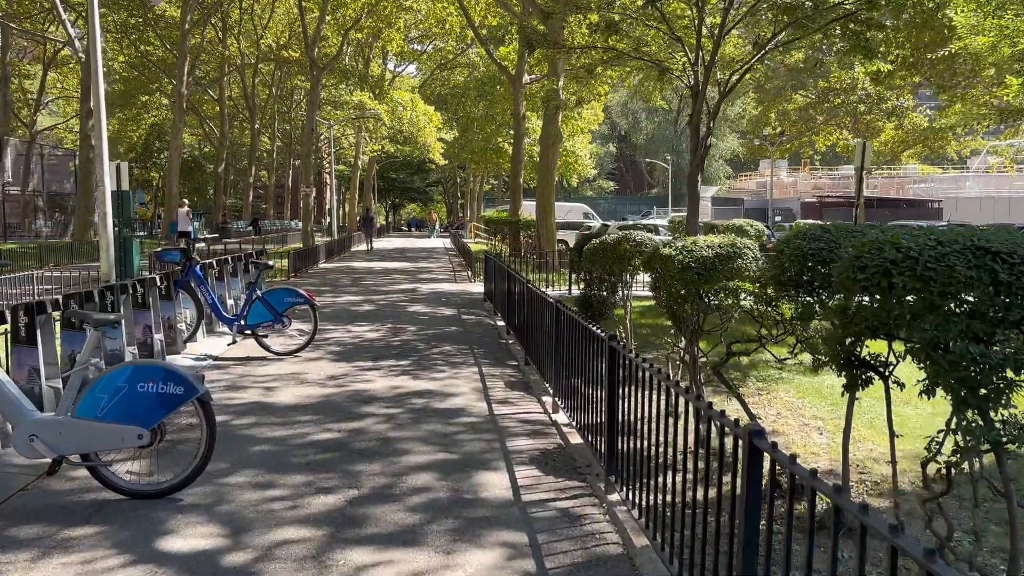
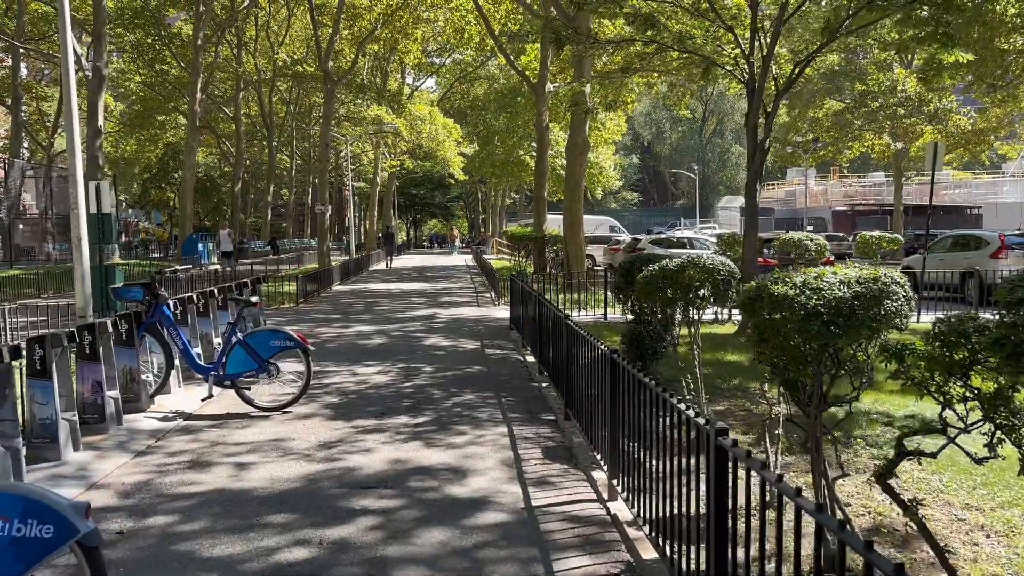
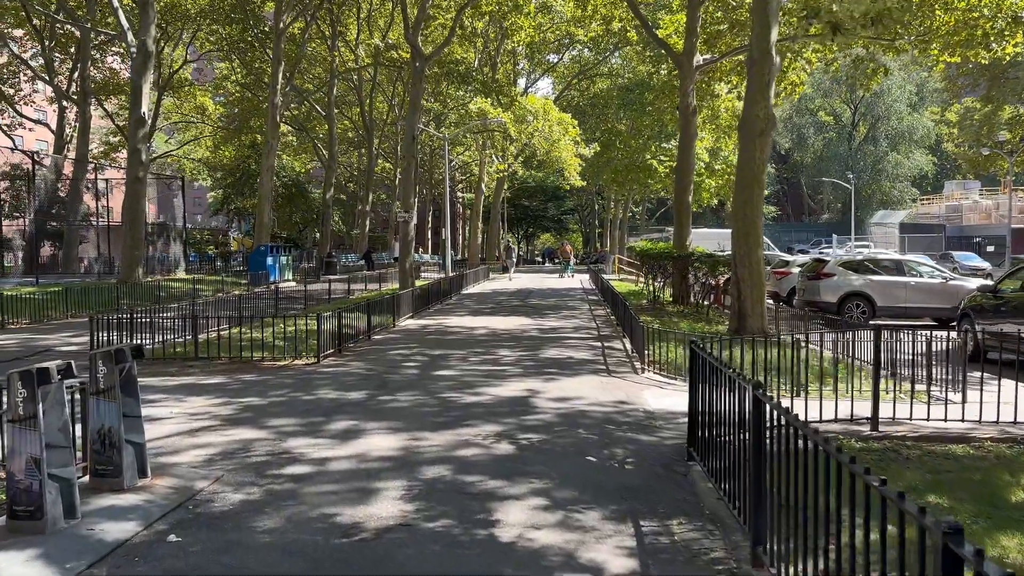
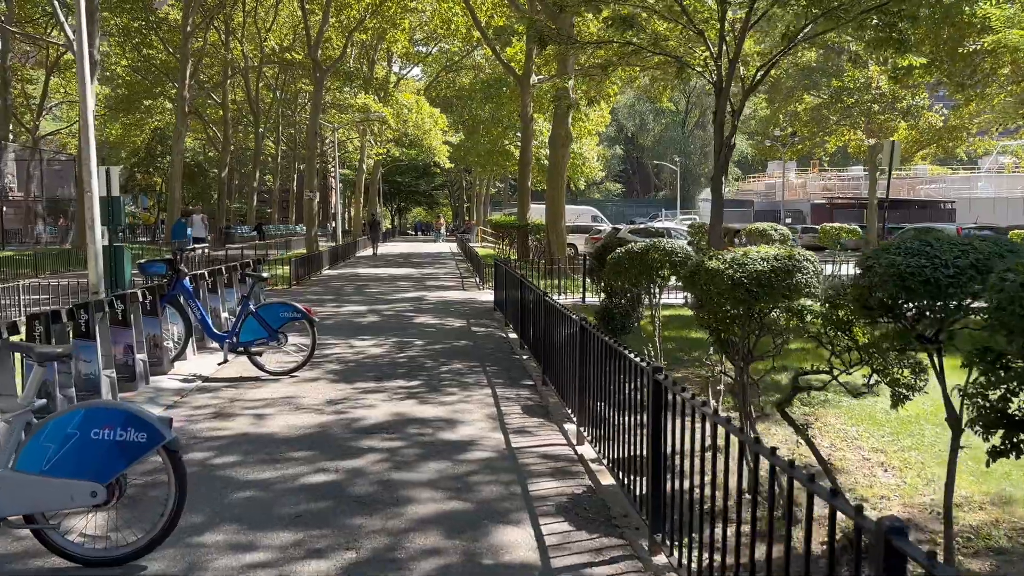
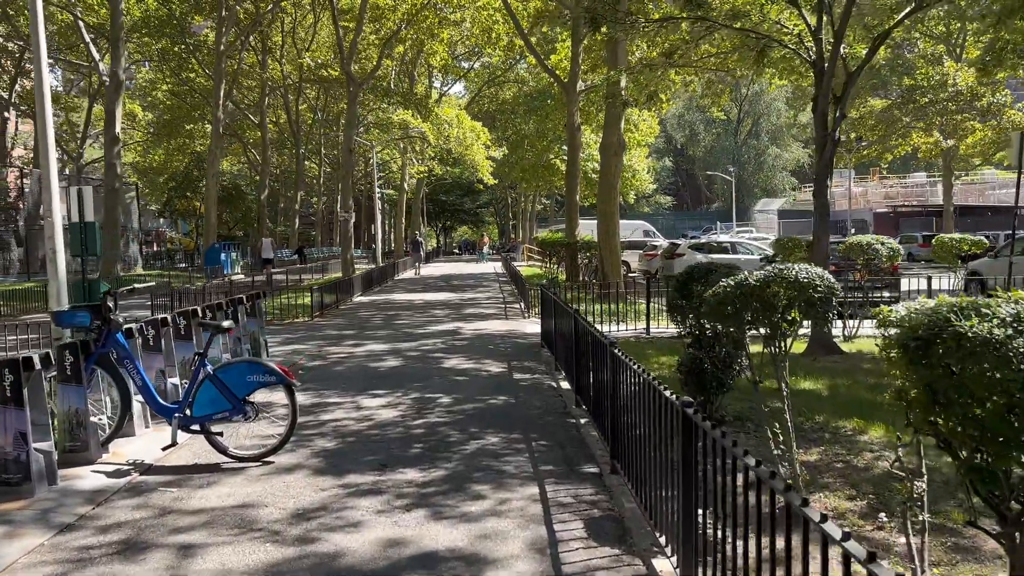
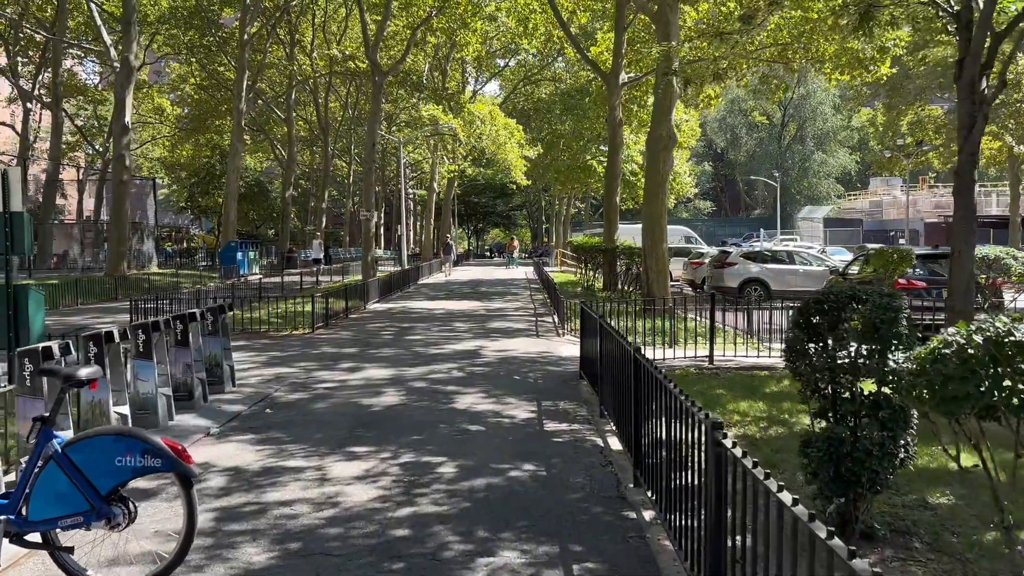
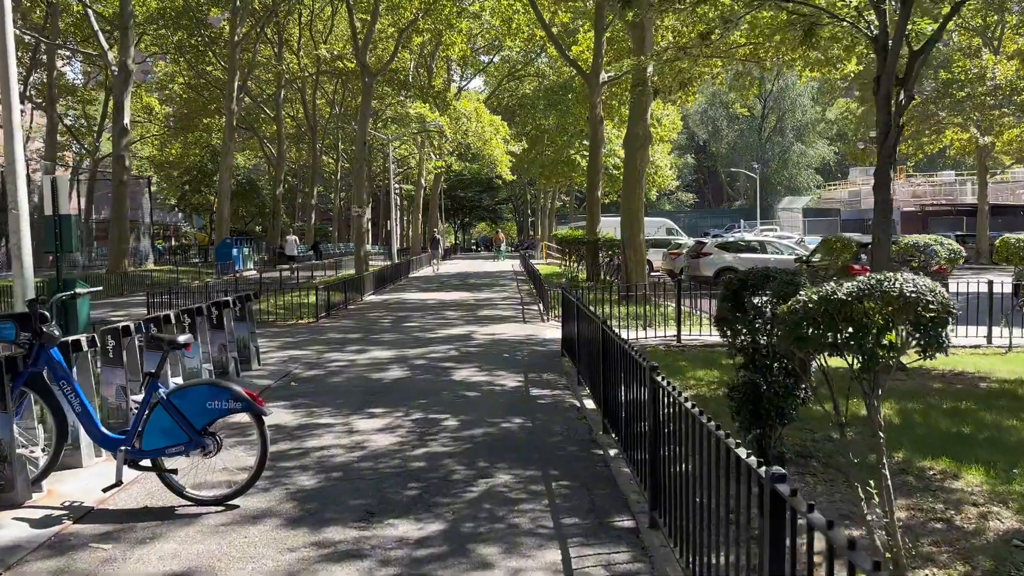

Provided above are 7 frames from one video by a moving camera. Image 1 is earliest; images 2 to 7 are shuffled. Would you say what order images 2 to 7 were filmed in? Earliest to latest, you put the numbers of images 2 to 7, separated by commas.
4, 2, 5, 7, 6, 3
